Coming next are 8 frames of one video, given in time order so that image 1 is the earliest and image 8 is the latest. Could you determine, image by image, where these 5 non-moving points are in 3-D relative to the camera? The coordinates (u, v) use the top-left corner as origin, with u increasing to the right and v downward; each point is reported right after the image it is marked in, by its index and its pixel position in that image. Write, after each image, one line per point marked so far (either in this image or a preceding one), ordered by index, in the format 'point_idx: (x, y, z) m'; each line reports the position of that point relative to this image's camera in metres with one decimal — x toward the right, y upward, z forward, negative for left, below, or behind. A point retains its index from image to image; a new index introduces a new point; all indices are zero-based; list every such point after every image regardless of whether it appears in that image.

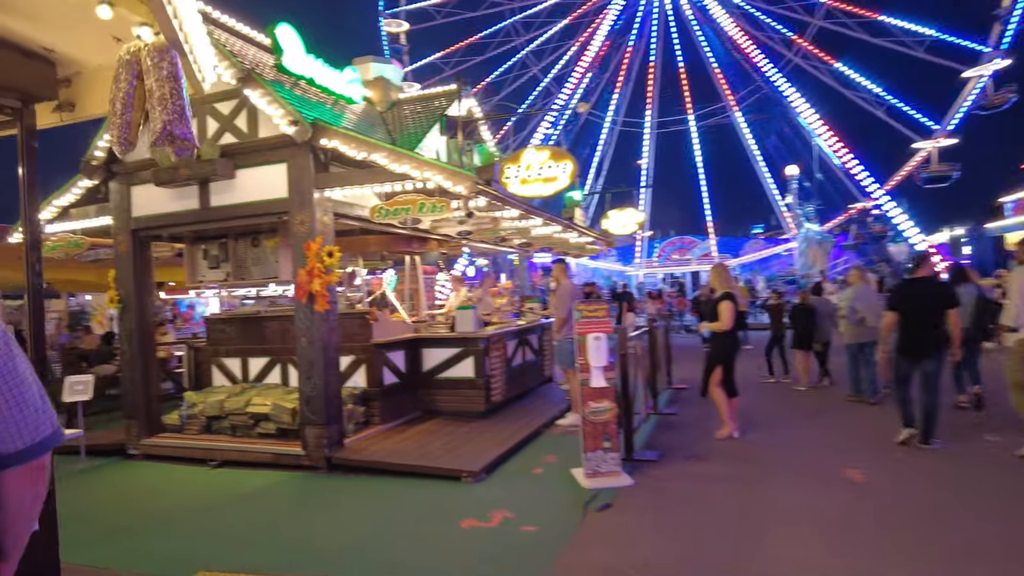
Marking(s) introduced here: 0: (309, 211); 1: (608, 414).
0: (-1.8, +0.7, +5.9) m
1: (+0.8, -1.0, +5.2) m
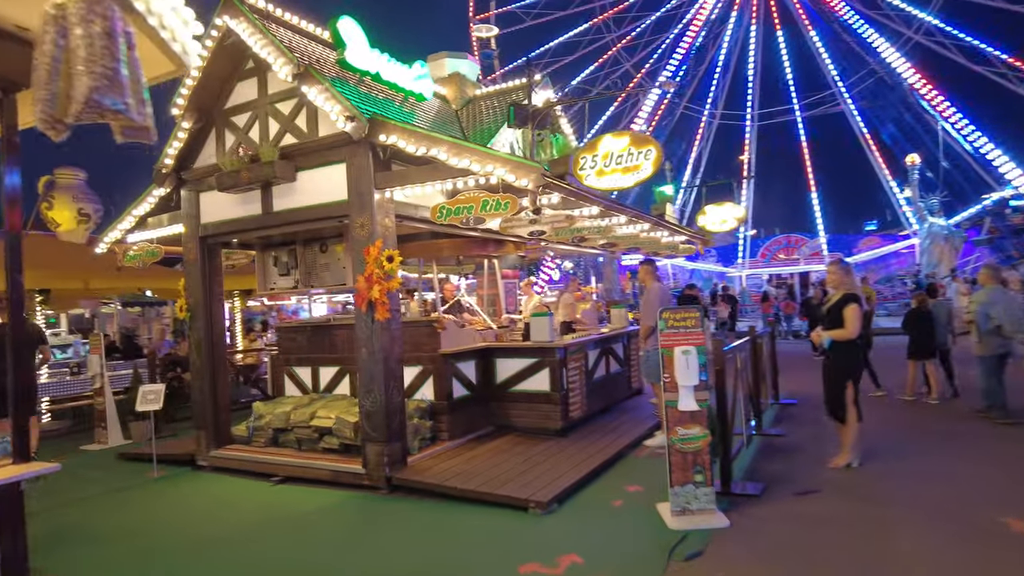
0: (-1.2, +0.6, +5.5) m
1: (+1.3, -1.0, +4.5) m
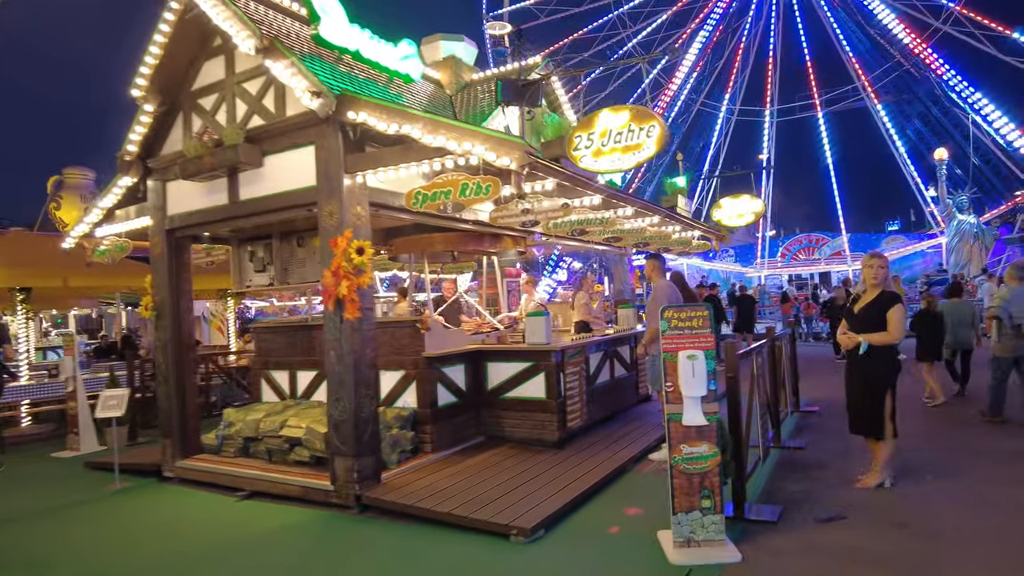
0: (-1.3, +0.7, +4.9) m
1: (+1.1, -1.0, +3.8) m
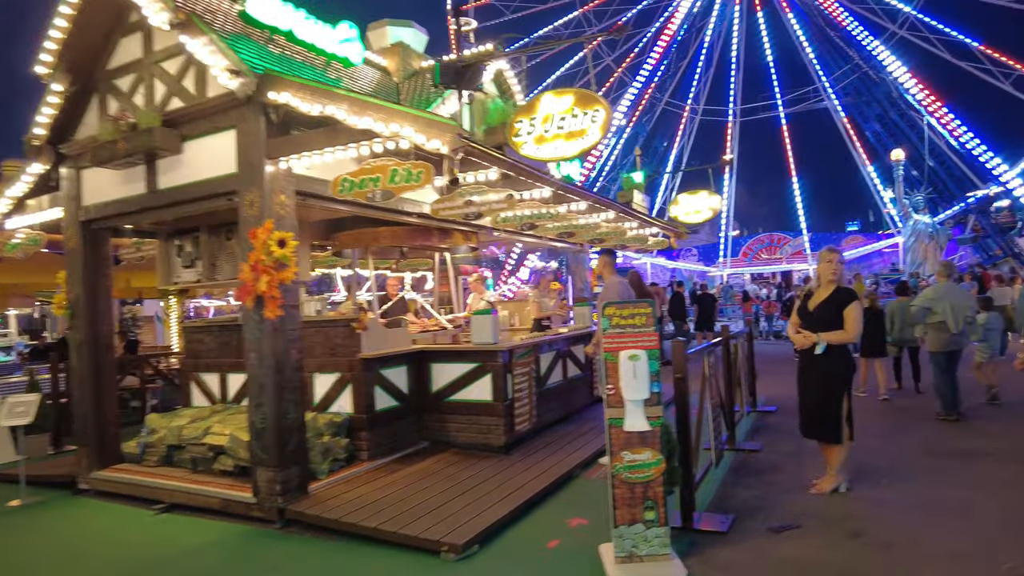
0: (-1.7, +0.7, +4.5) m
1: (+0.7, -1.0, +3.5) m
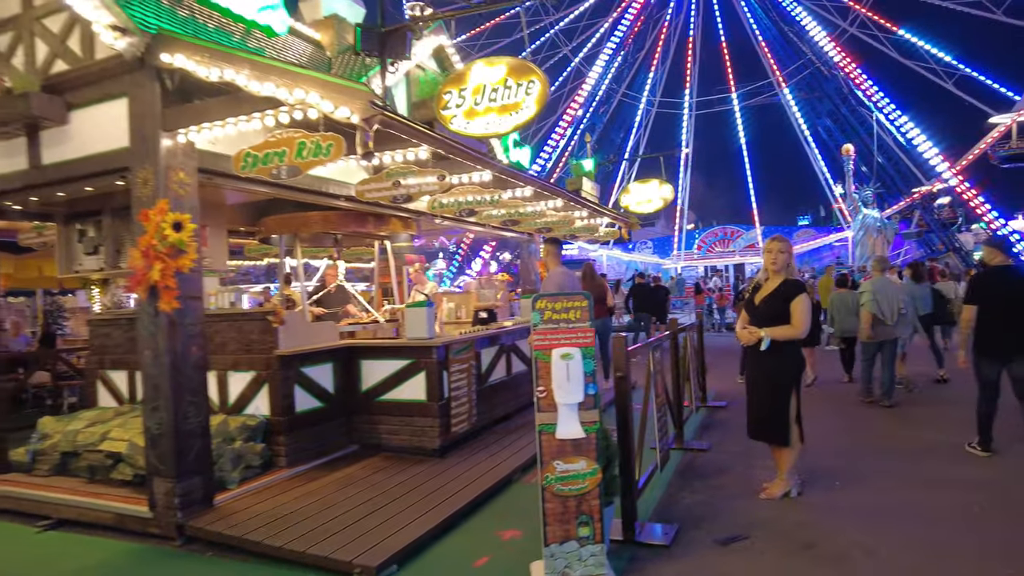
0: (-2.2, +0.7, +4.0) m
1: (+0.4, -0.9, +3.2) m
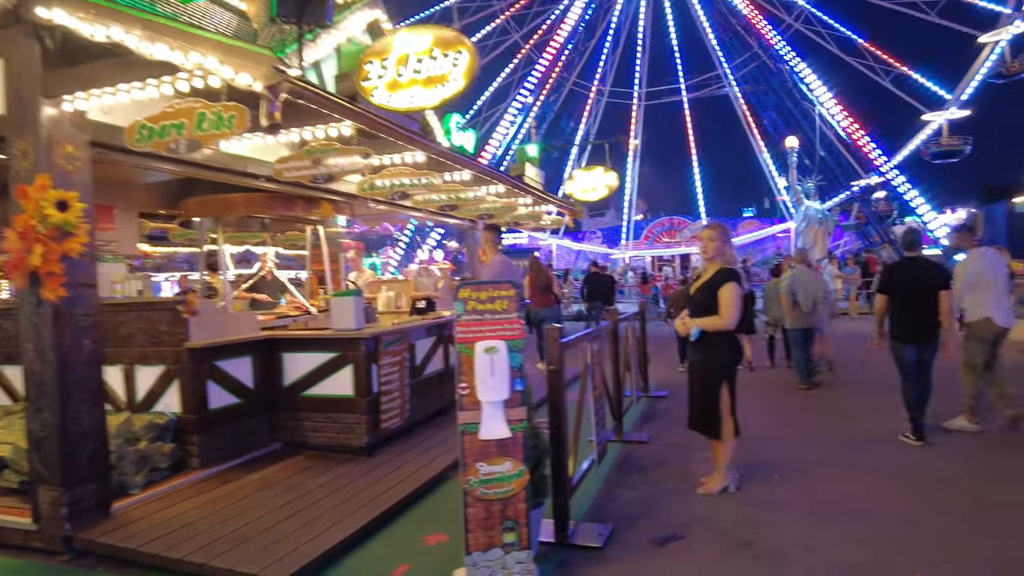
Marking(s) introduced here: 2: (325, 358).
0: (-2.6, +0.8, +3.6) m
1: (0.0, -0.9, +3.0) m
2: (-1.5, -0.5, +5.2) m
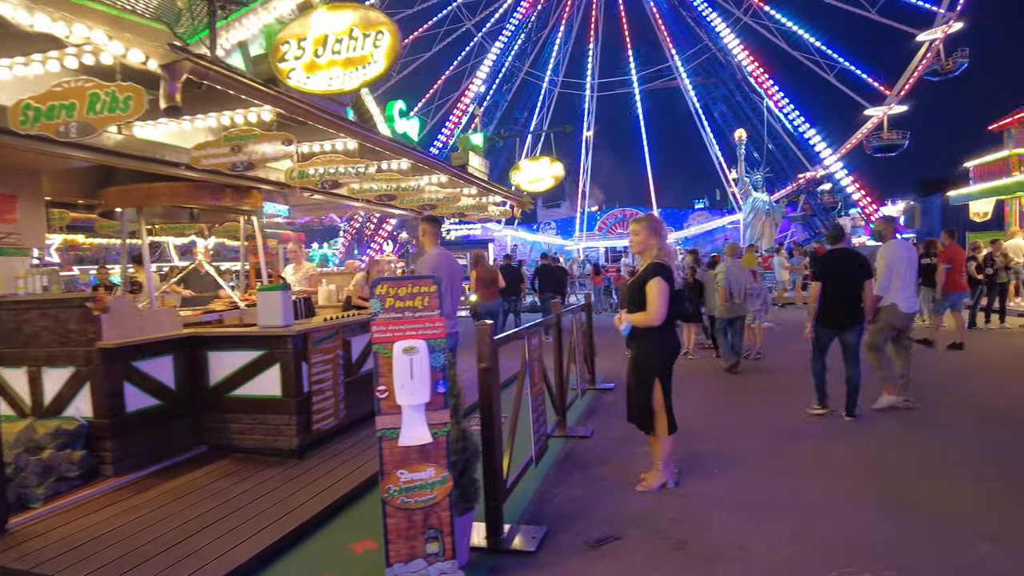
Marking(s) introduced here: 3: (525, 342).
0: (-2.9, +0.8, +3.2) m
1: (-0.3, -0.9, +2.8) m
2: (-1.9, -0.5, +5.0) m
3: (+0.1, -0.4, +4.6) m
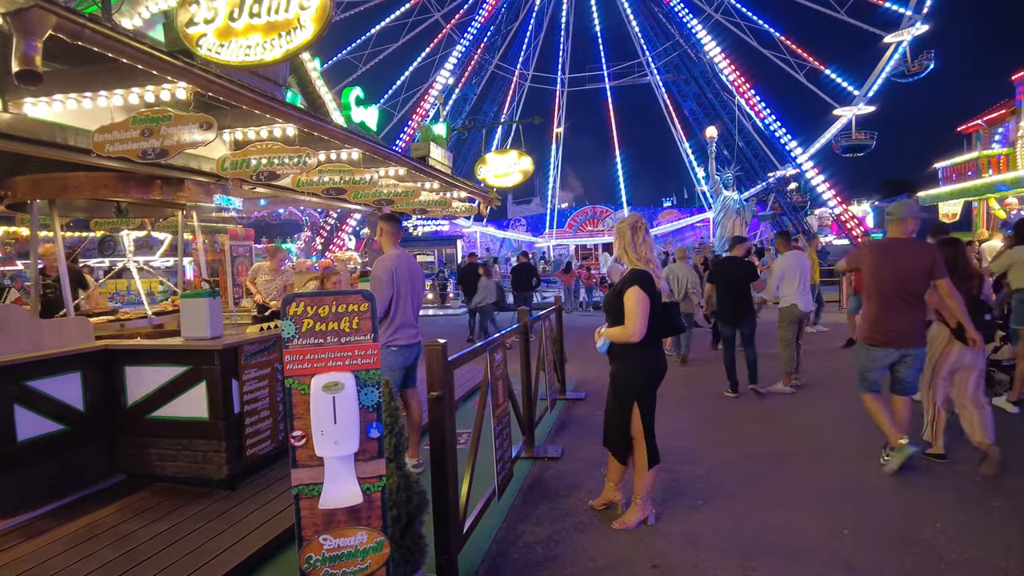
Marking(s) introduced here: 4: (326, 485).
0: (-3.1, +0.8, +2.5) m
1: (-0.5, -0.9, +2.2) m
2: (-2.2, -0.5, +4.3) m
3: (-0.2, -0.4, +4.0) m
4: (-0.6, -0.6, +2.2) m
